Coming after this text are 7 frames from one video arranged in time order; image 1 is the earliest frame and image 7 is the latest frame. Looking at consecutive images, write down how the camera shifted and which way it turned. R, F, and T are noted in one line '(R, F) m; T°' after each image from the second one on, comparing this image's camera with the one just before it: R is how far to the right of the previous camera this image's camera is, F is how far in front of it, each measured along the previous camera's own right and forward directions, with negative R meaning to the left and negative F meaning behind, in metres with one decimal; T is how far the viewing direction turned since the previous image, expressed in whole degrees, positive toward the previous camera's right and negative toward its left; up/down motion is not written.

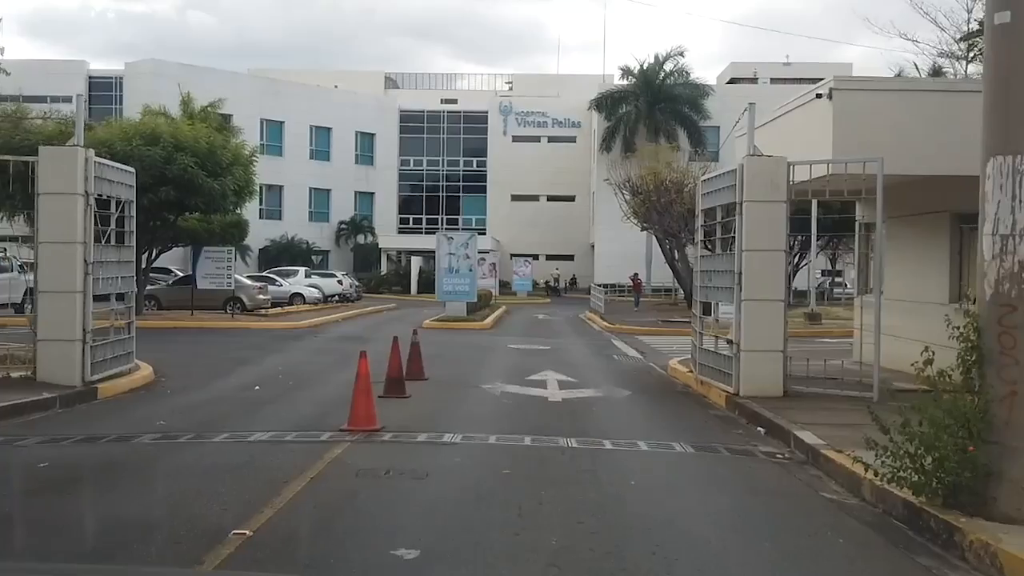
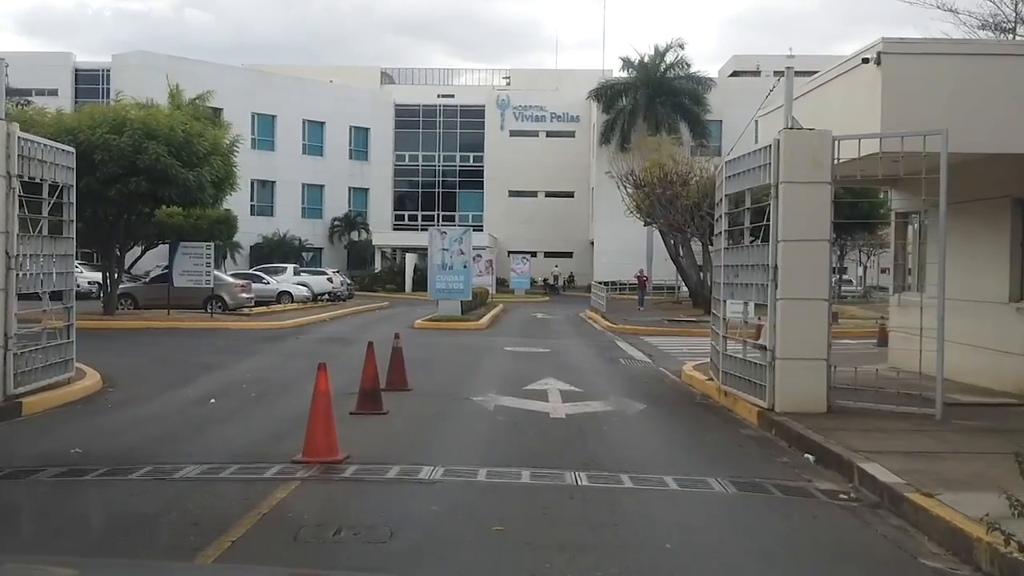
(0.0, +1.9) m; 0°
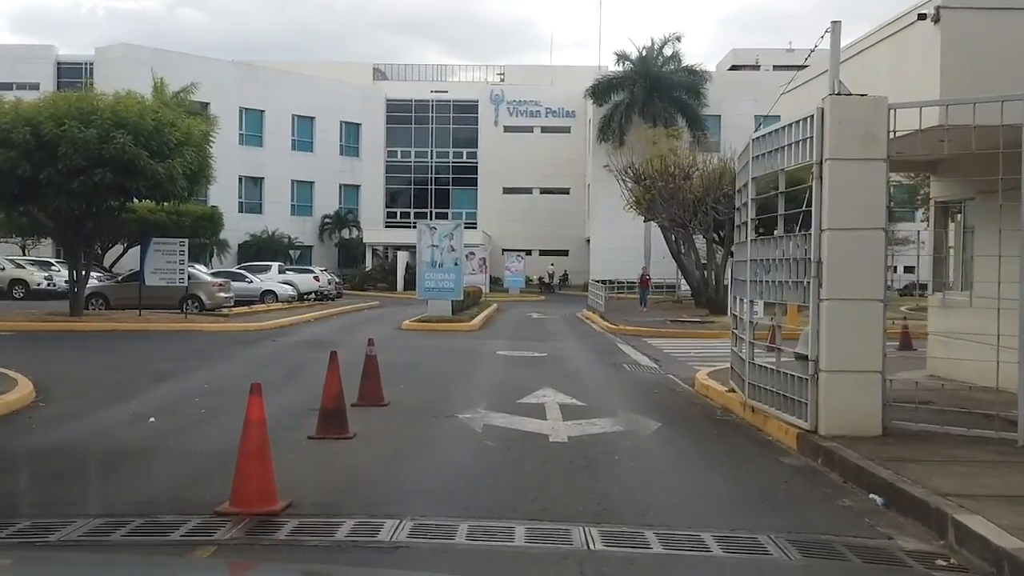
(0.0, +1.8) m; 0°
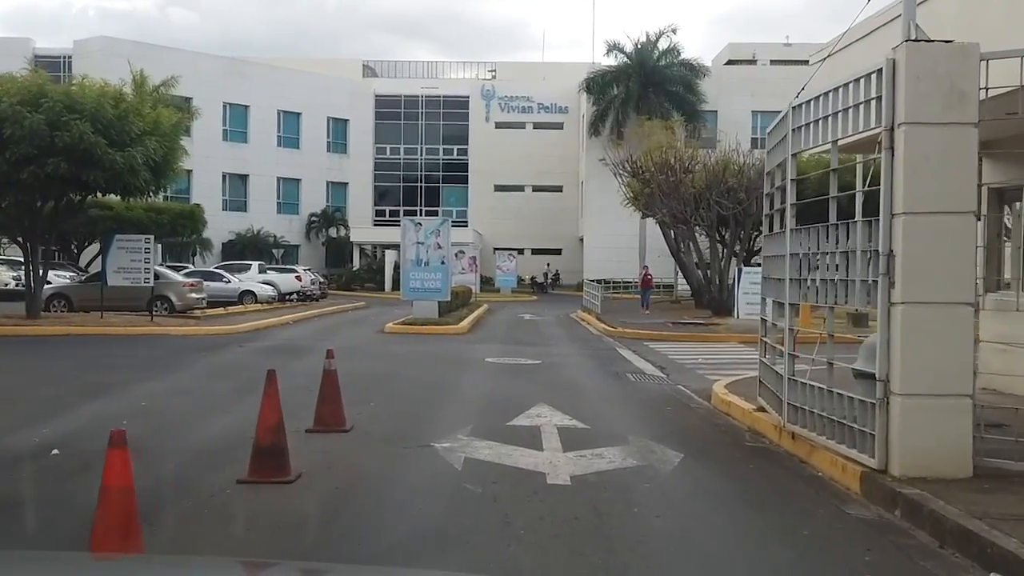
(0.0, +1.9) m; 0°
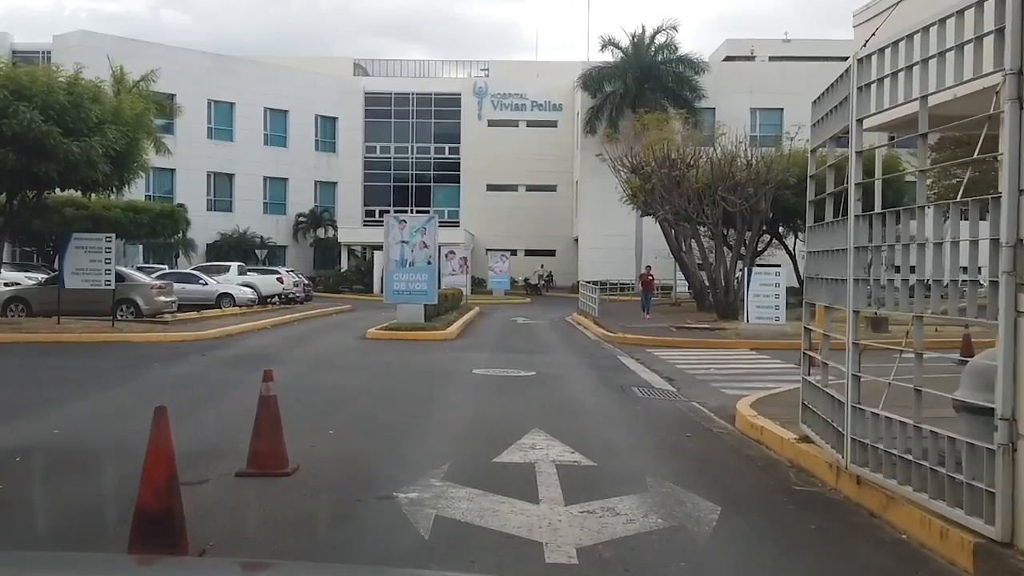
(+0.1, +1.9) m; 0°
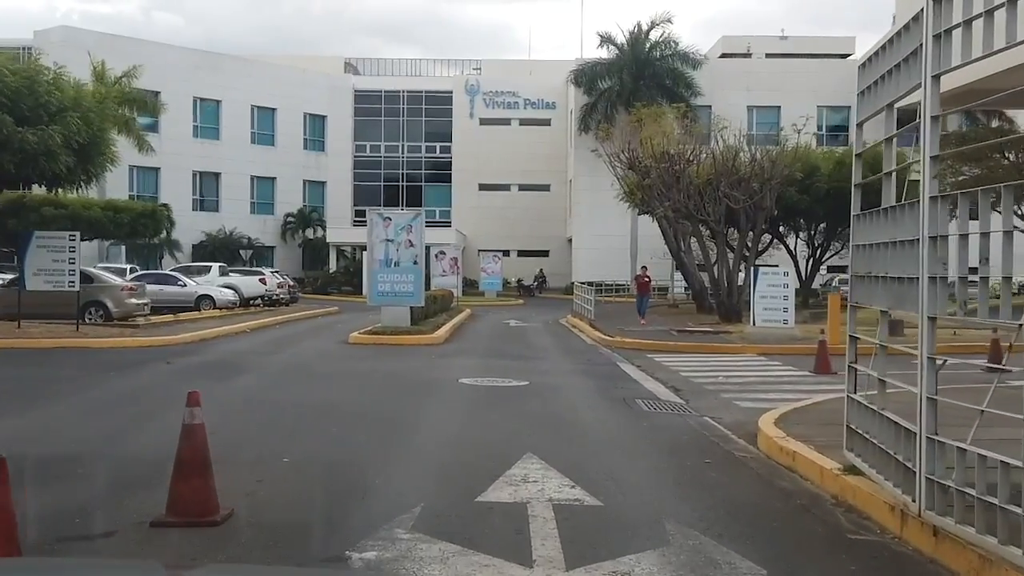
(0.0, +1.4) m; 0°
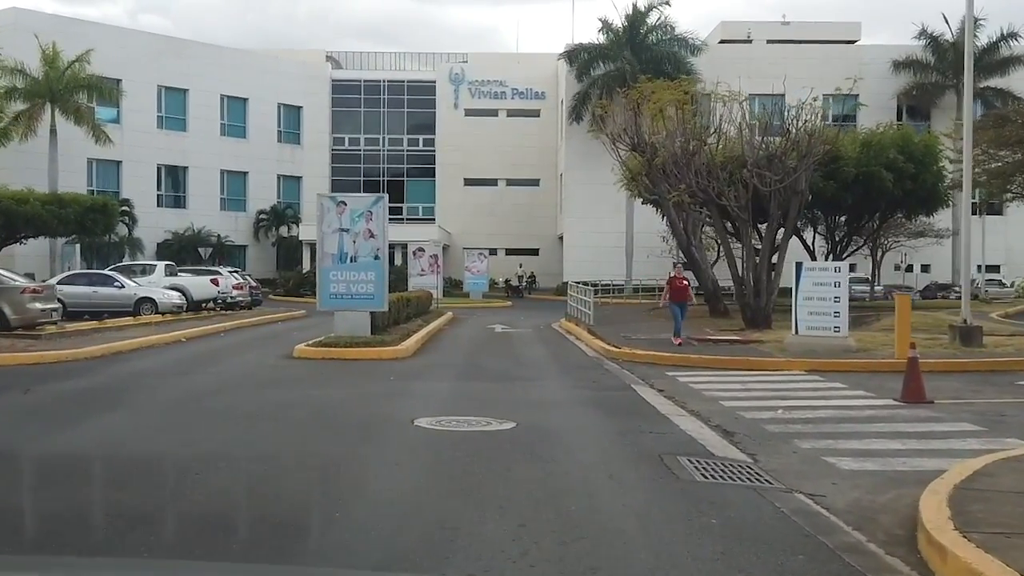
(+0.1, +4.4) m; +1°
